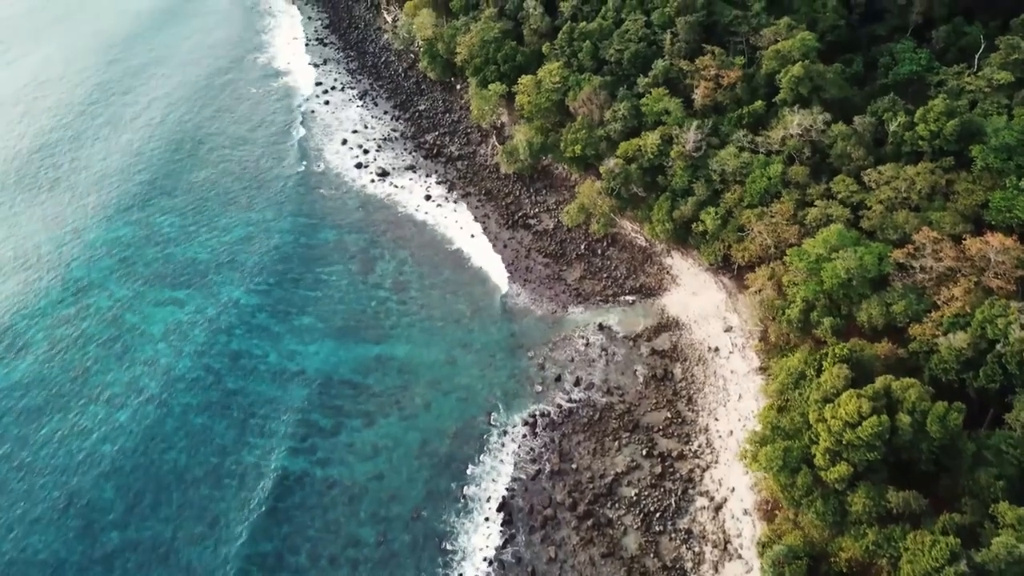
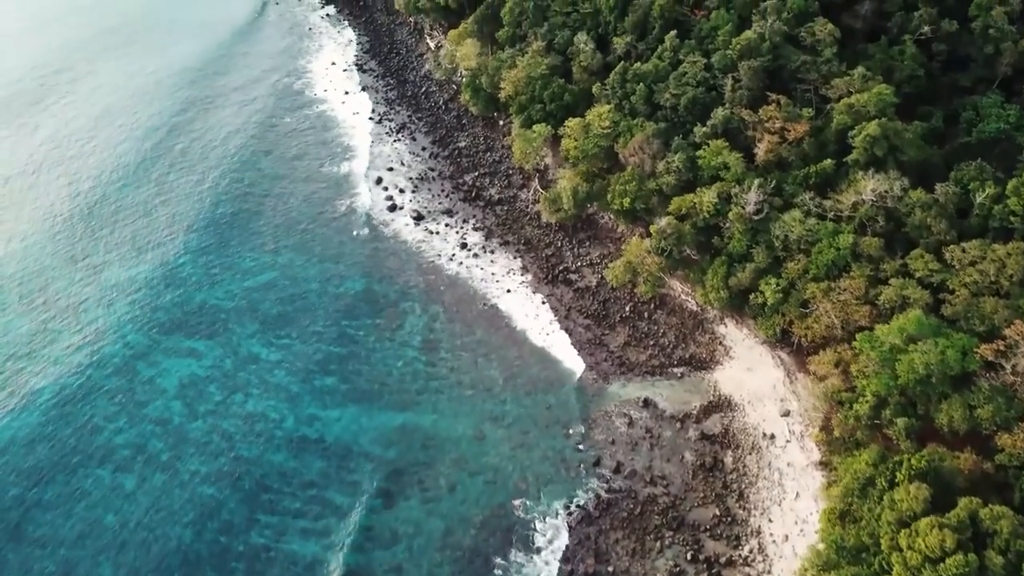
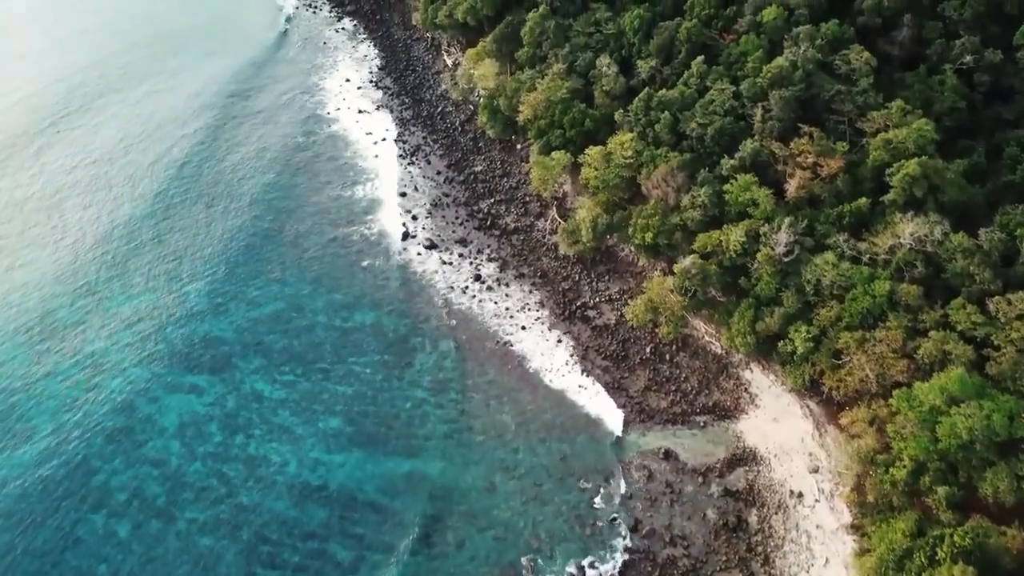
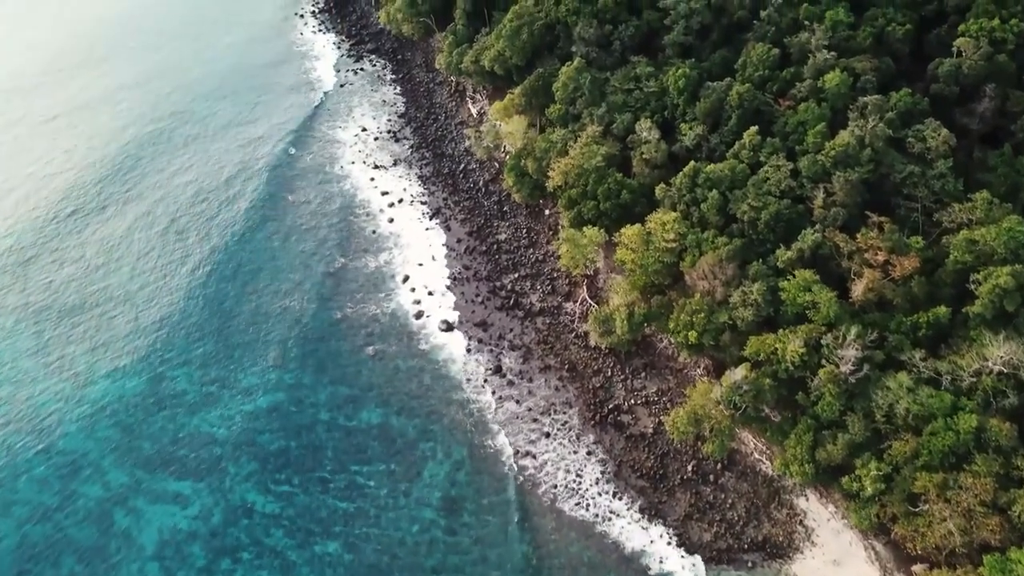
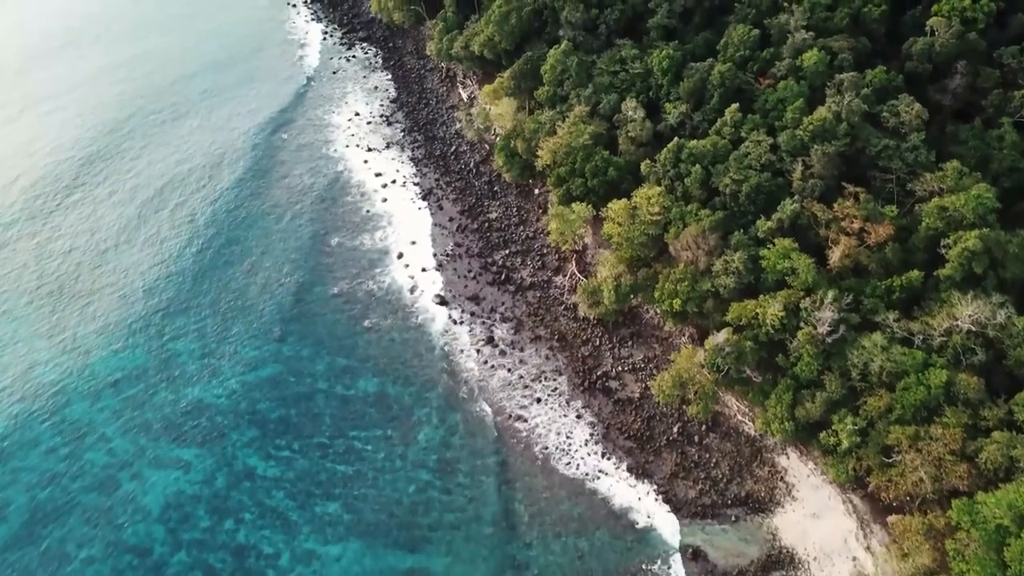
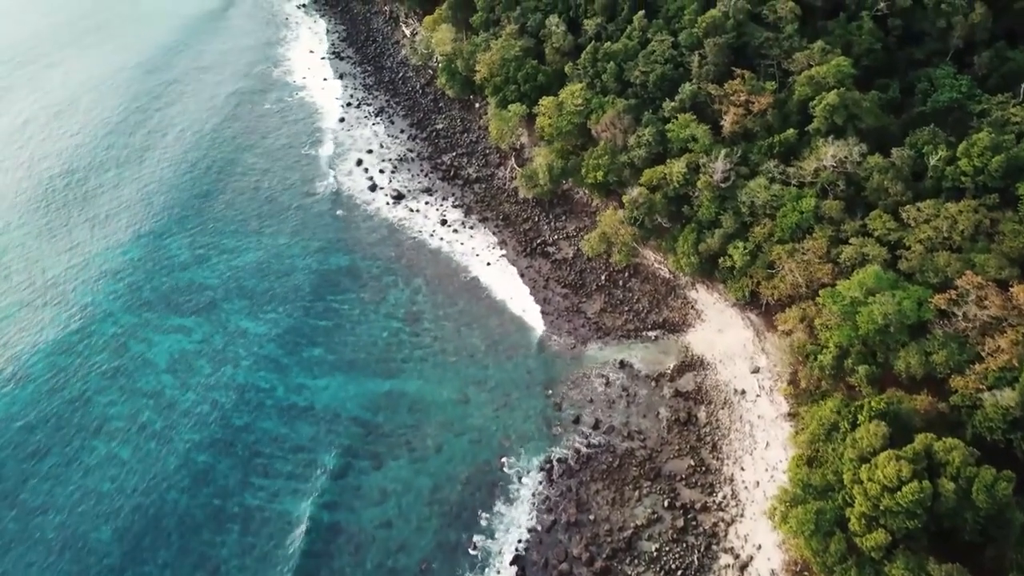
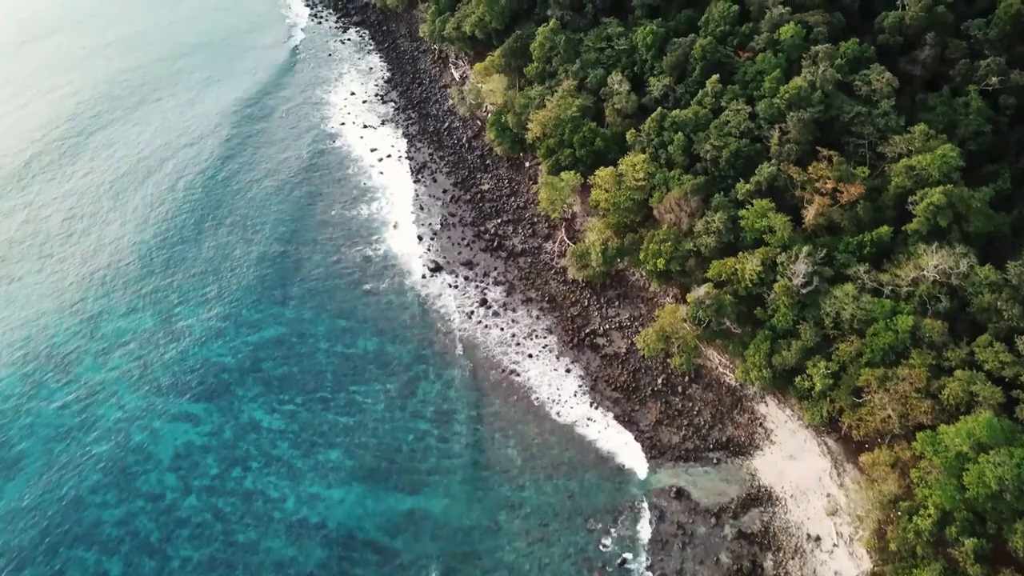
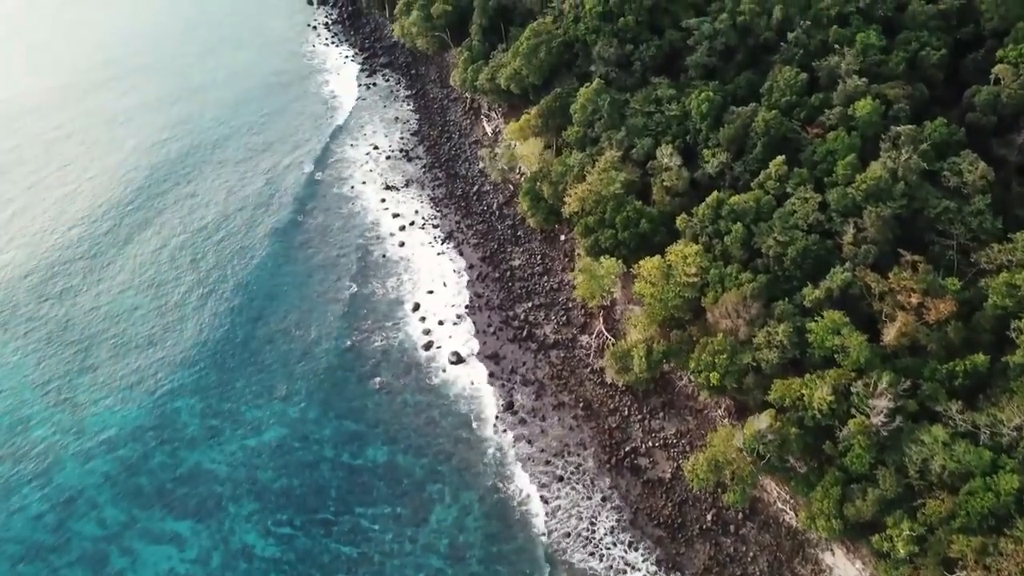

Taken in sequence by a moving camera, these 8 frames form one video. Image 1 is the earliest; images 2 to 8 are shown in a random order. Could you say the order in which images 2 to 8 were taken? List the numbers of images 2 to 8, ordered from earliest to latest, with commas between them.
6, 2, 3, 7, 5, 4, 8
